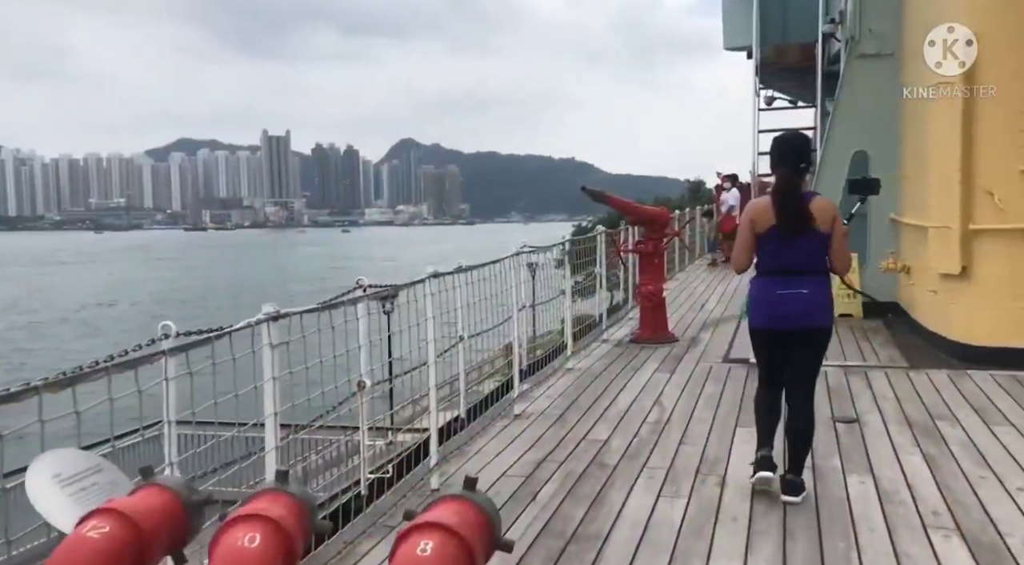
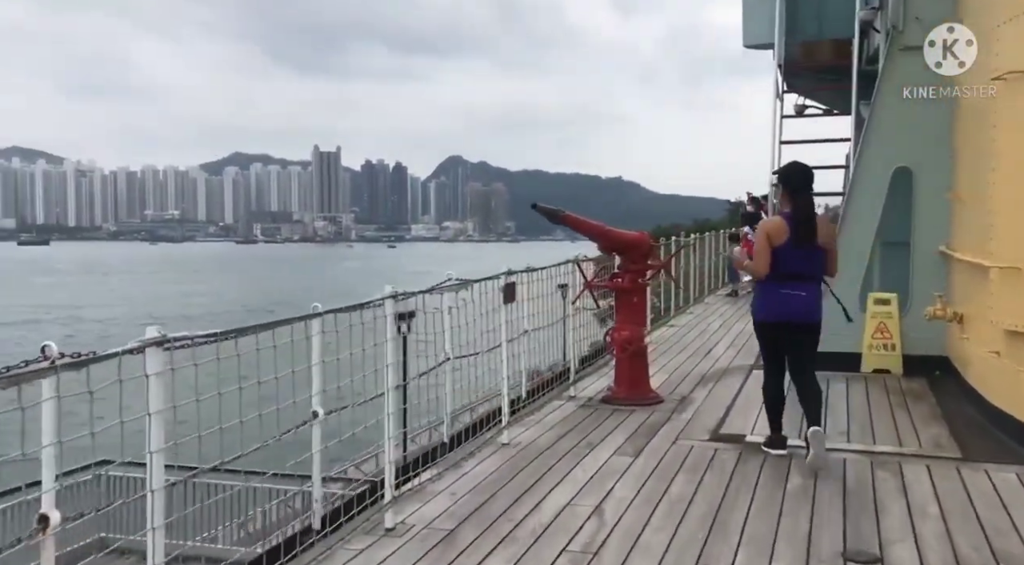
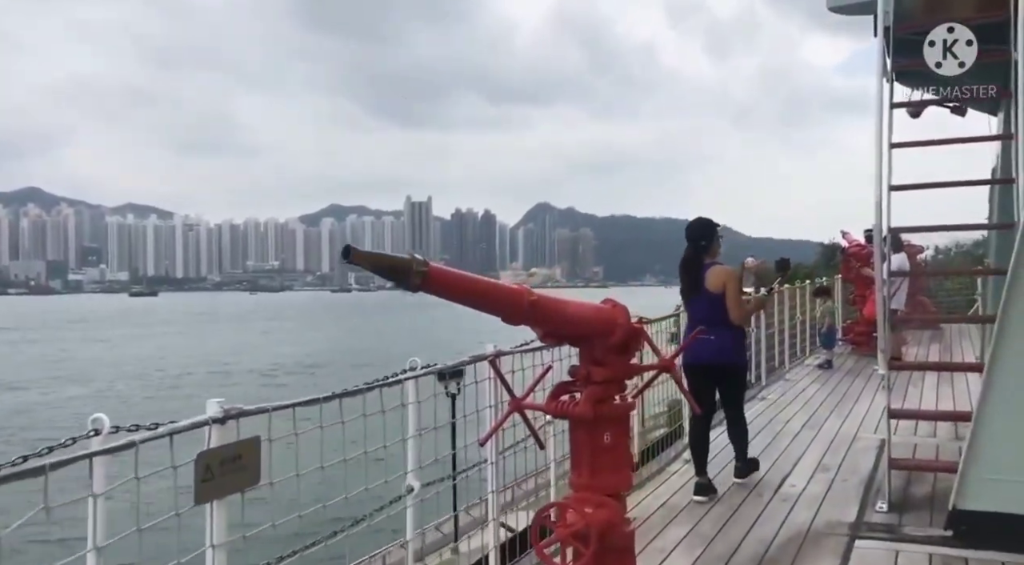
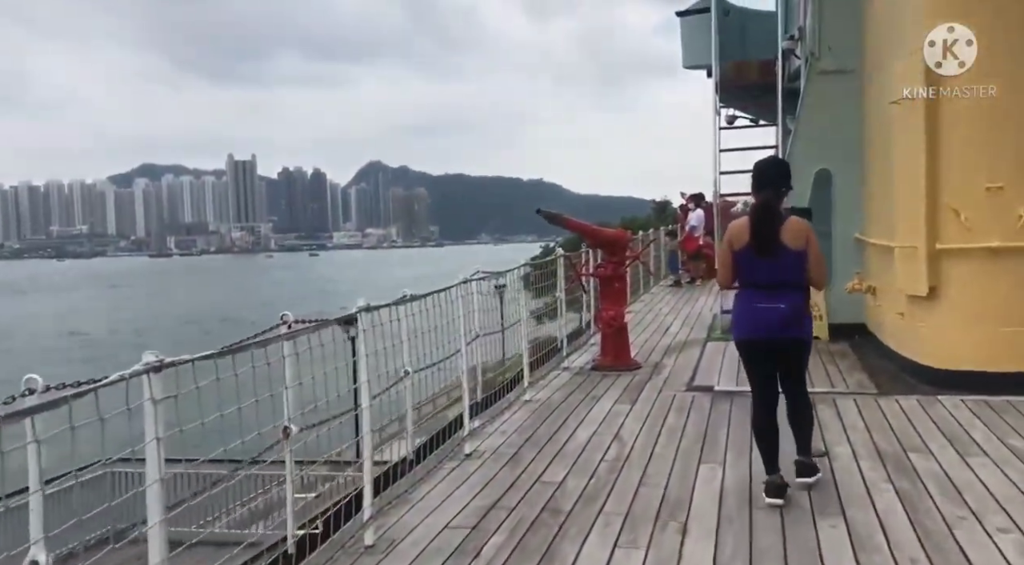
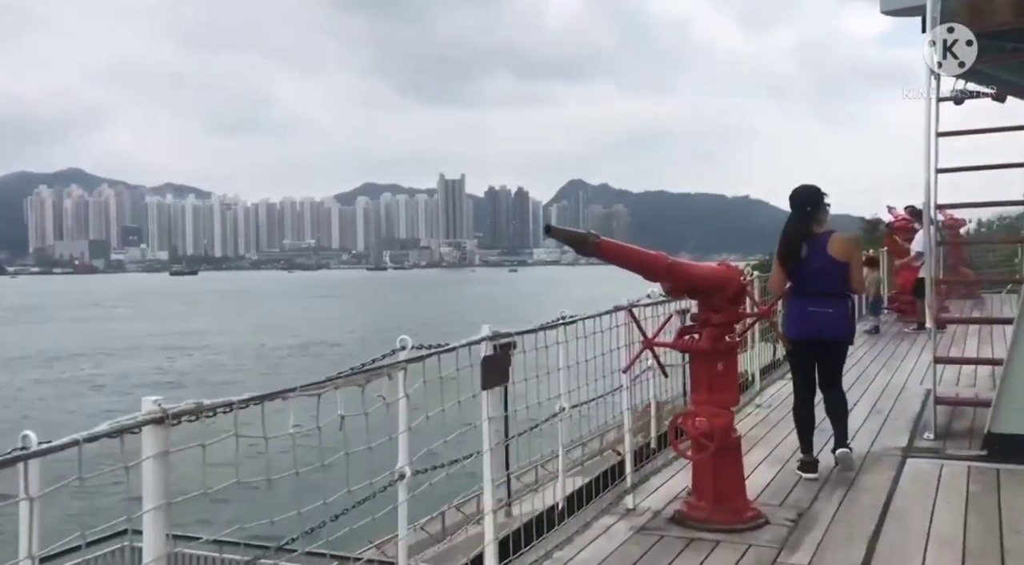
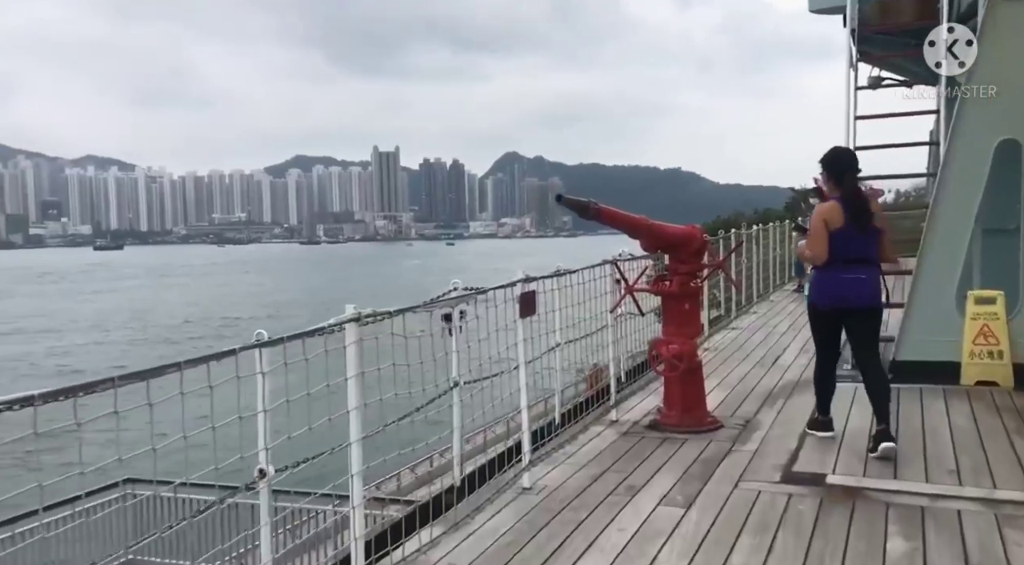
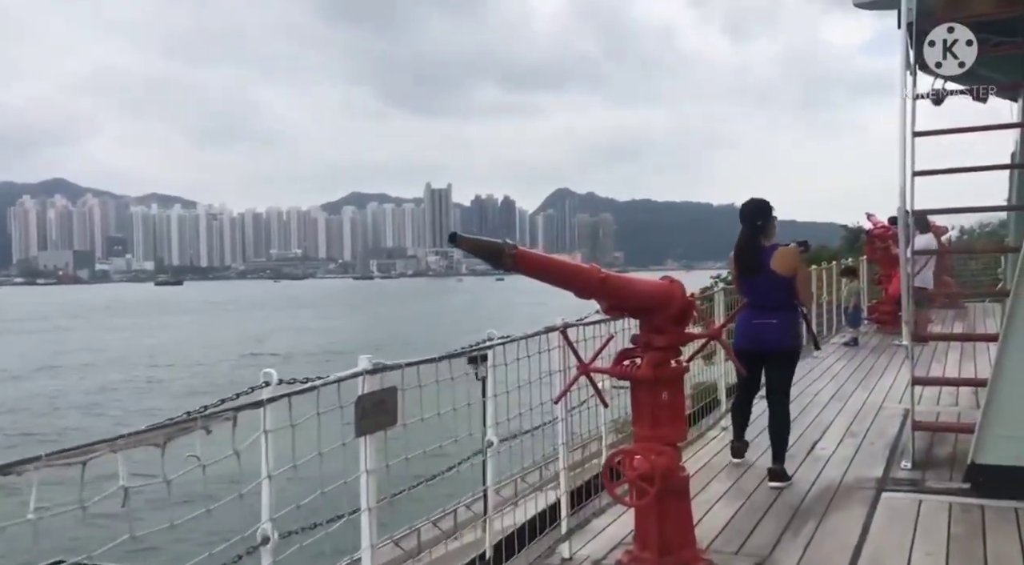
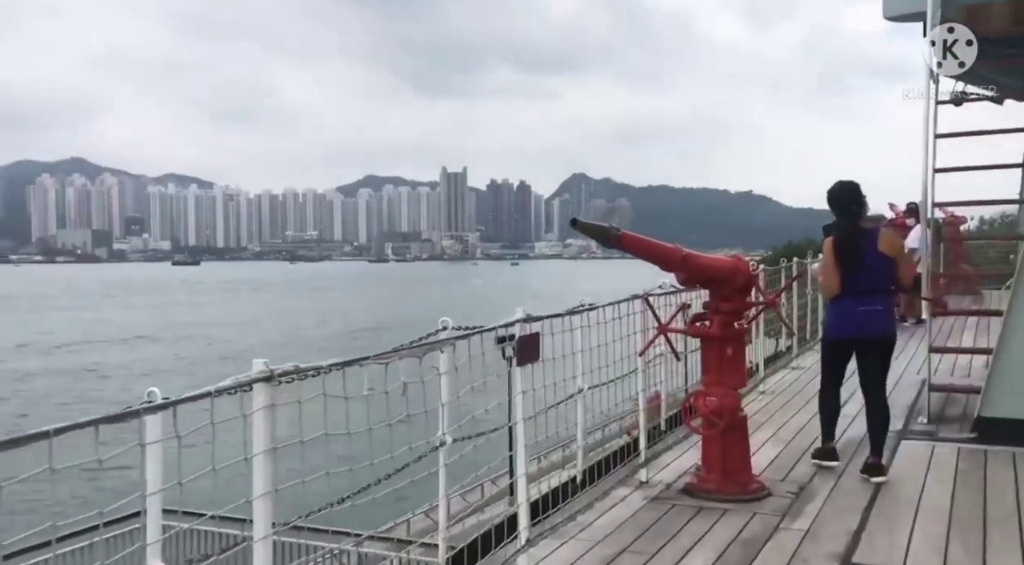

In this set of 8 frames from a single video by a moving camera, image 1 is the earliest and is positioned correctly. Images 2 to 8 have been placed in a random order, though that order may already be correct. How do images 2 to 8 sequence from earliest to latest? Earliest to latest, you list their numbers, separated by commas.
4, 2, 6, 8, 5, 7, 3
